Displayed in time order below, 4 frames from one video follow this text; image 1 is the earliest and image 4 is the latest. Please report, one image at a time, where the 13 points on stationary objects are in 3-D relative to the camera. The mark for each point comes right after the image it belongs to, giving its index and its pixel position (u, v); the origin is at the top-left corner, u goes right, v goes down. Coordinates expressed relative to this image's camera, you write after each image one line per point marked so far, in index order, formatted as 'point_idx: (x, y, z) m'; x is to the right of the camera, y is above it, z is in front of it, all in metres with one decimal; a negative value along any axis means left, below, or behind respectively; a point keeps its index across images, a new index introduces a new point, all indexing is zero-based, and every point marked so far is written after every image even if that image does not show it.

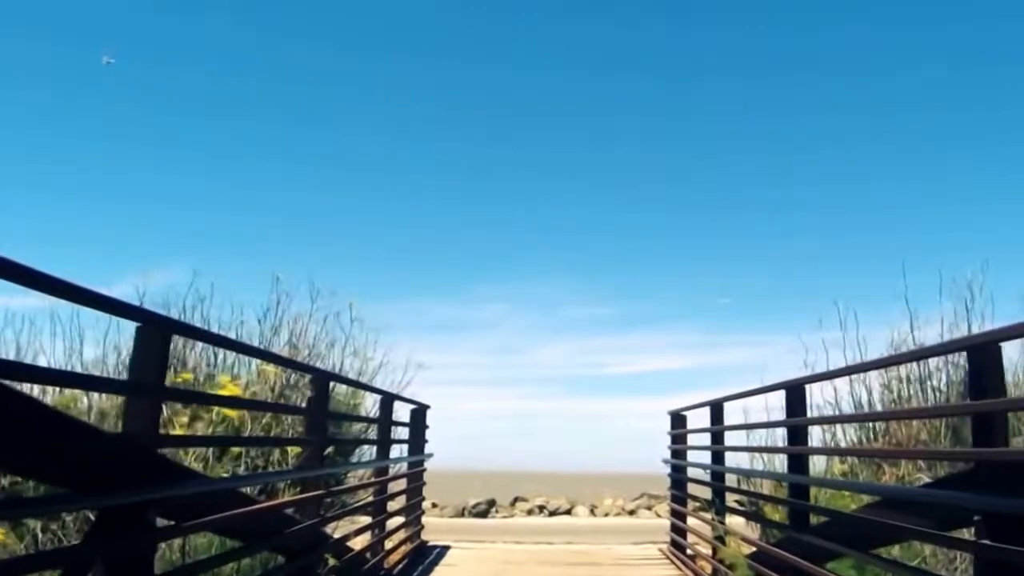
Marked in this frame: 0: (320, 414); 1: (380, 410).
0: (-1.0, -0.7, +5.6) m
1: (-1.0, -0.9, +8.0) m
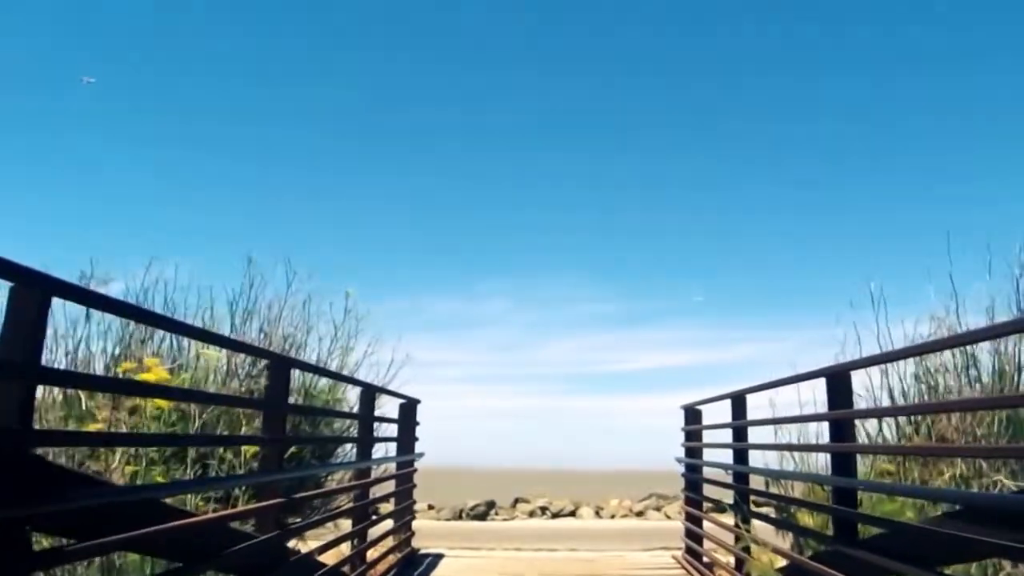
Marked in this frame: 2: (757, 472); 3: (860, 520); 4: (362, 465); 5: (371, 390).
0: (-1.0, -0.5, +4.8) m
1: (-1.0, -0.8, +7.1) m
2: (+1.5, -1.2, +6.7) m
3: (+1.5, -1.0, +4.6) m
4: (-1.0, -1.1, +6.9) m
5: (-1.0, -0.7, +7.1) m
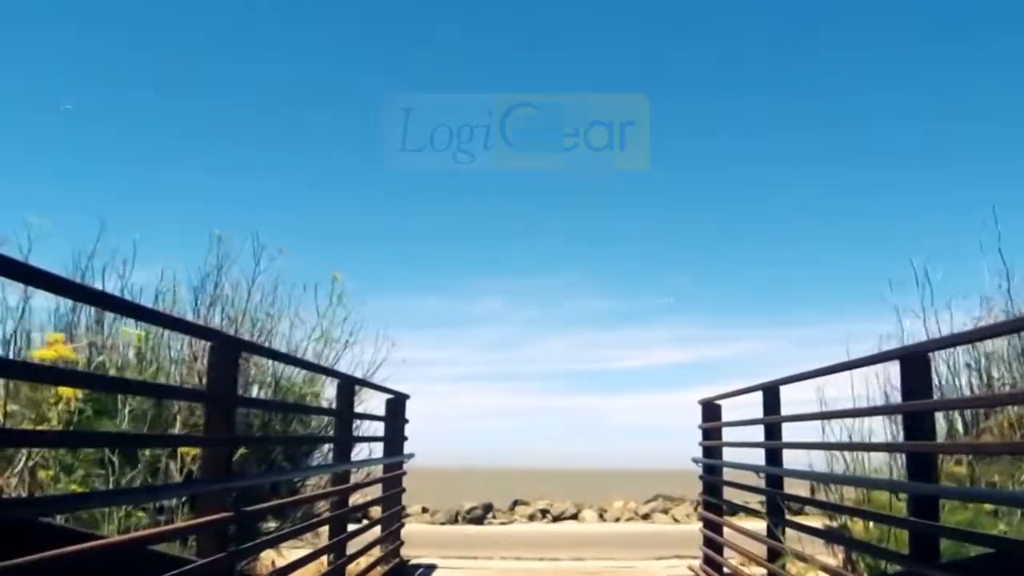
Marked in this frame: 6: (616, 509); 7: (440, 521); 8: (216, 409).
0: (-1.0, -0.4, +3.9) m
1: (-1.0, -0.6, +6.2) m
2: (+1.5, -1.0, +5.8) m
3: (+1.5, -0.9, +3.7) m
4: (-1.0, -1.0, +6.0) m
5: (-1.0, -0.6, +6.2) m
6: (+1.7, -3.7, +17.7) m
7: (-1.1, -3.5, +15.9) m
8: (-1.1, -0.4, +3.9) m
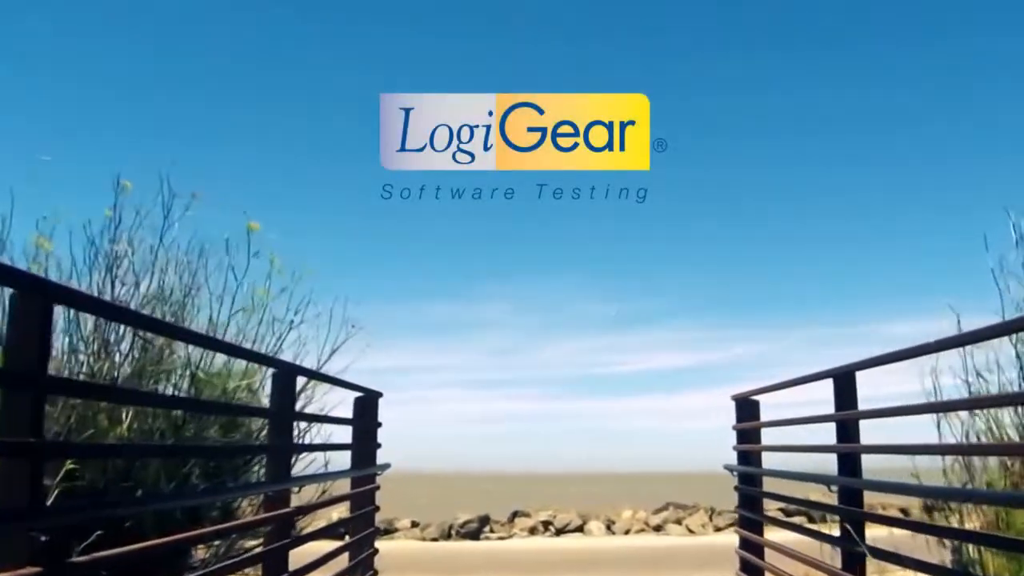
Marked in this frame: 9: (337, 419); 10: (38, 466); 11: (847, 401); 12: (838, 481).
0: (-1.1, -0.2, +2.4) m
1: (-1.0, -0.5, +4.8) m
2: (+1.5, -0.8, +4.3) m
3: (+1.5, -0.7, +2.3) m
4: (-1.0, -0.8, +4.5) m
5: (-1.0, -0.4, +4.8) m
6: (+1.7, -3.5, +16.2) m
7: (-1.1, -3.4, +14.4) m
8: (-1.1, -0.3, +2.4) m
9: (-1.0, -0.7, +6.0) m
10: (-1.1, -0.4, +2.6) m
11: (+1.5, -0.5, +4.8) m
12: (+1.4, -0.9, +4.7) m
